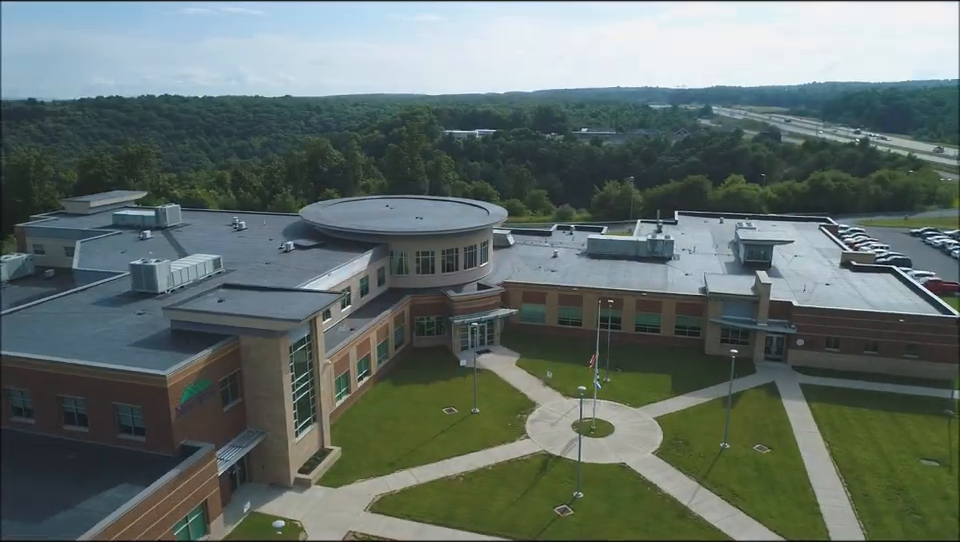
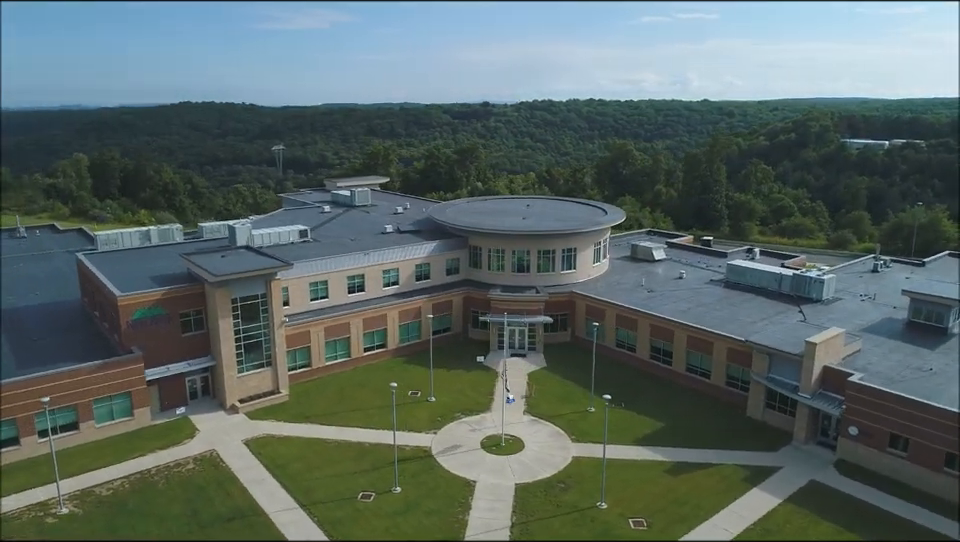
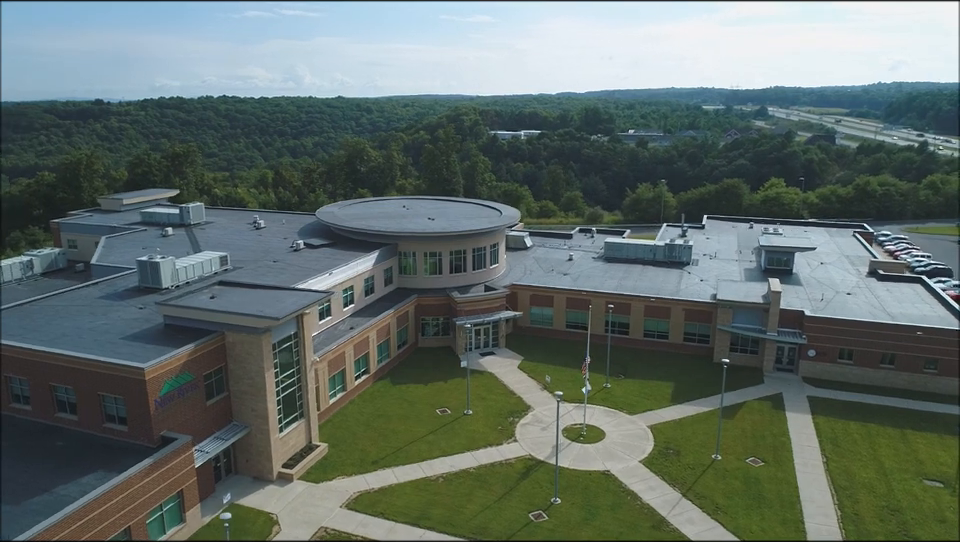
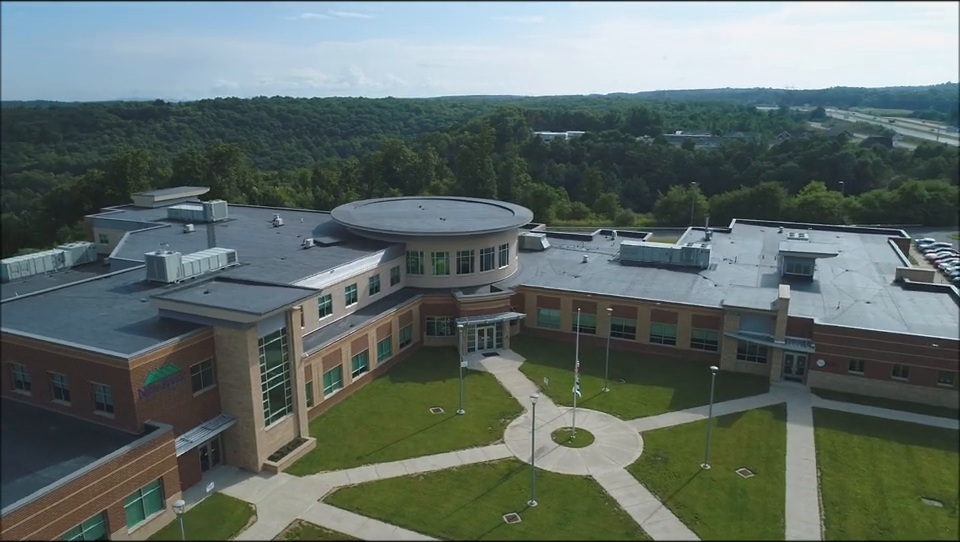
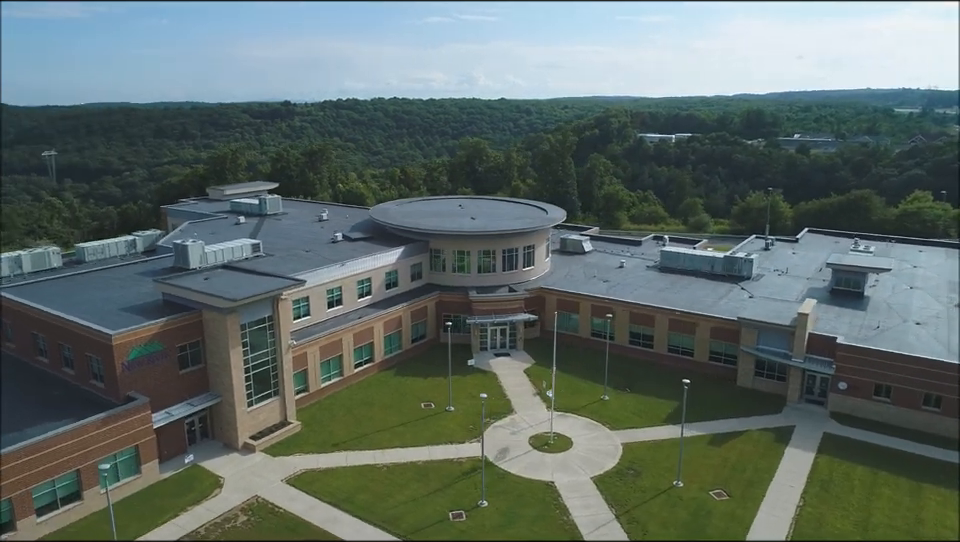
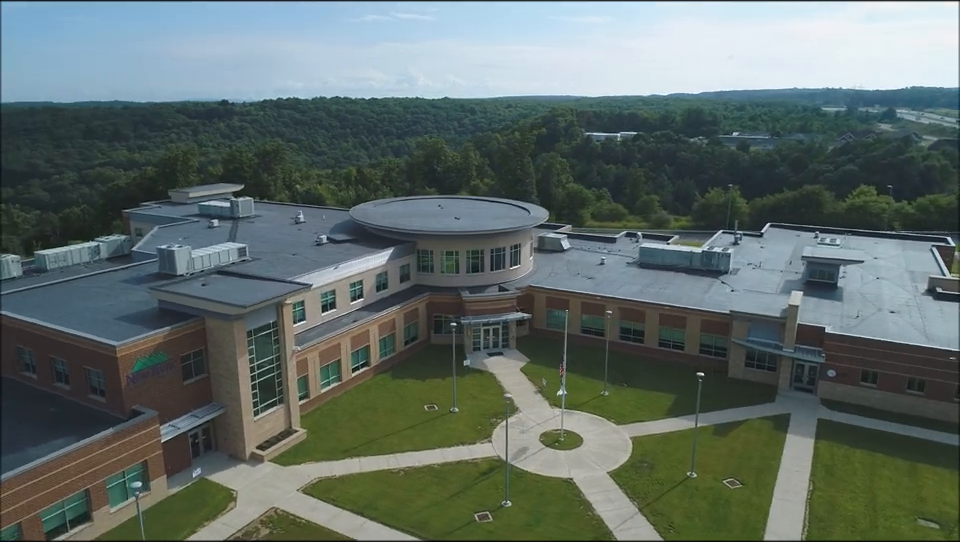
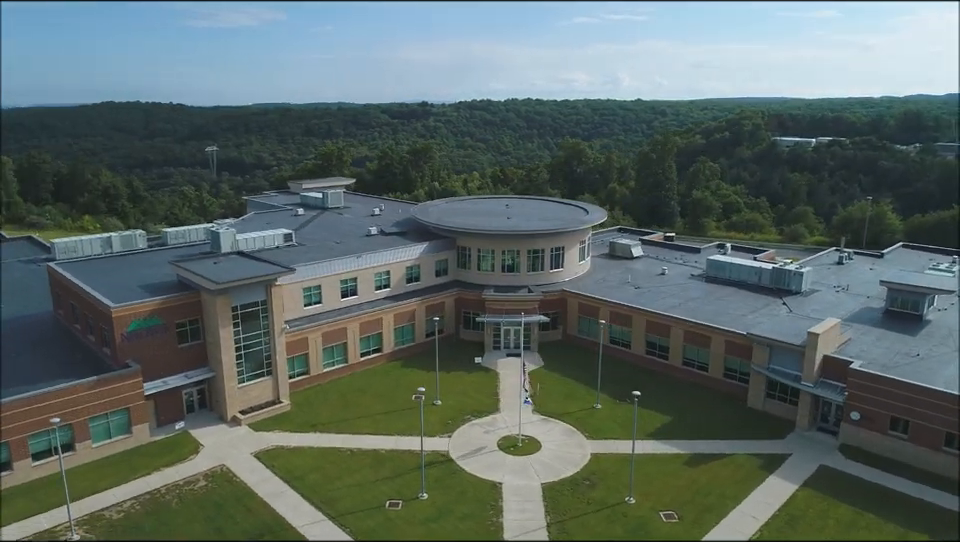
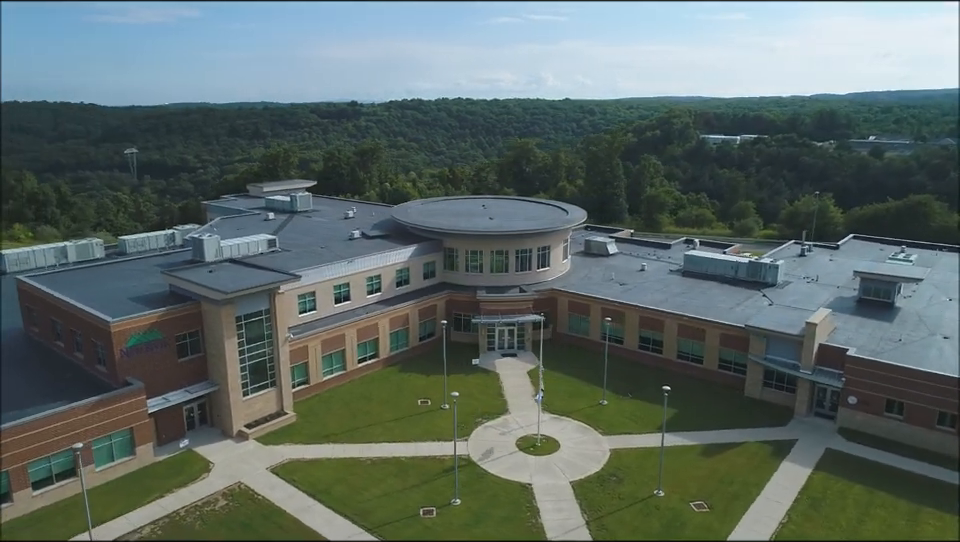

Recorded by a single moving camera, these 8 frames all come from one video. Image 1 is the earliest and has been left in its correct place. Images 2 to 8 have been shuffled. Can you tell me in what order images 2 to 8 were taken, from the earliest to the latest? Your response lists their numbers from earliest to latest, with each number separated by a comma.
3, 4, 6, 5, 8, 7, 2
